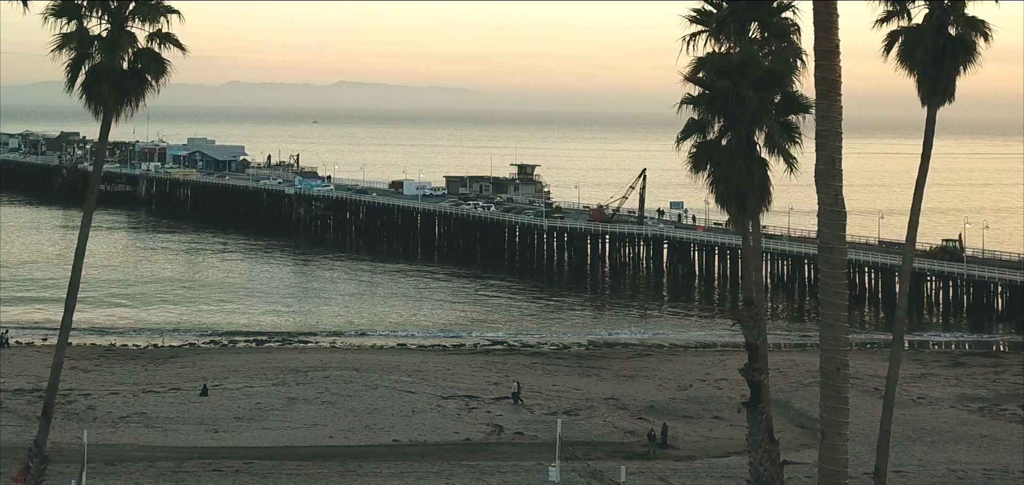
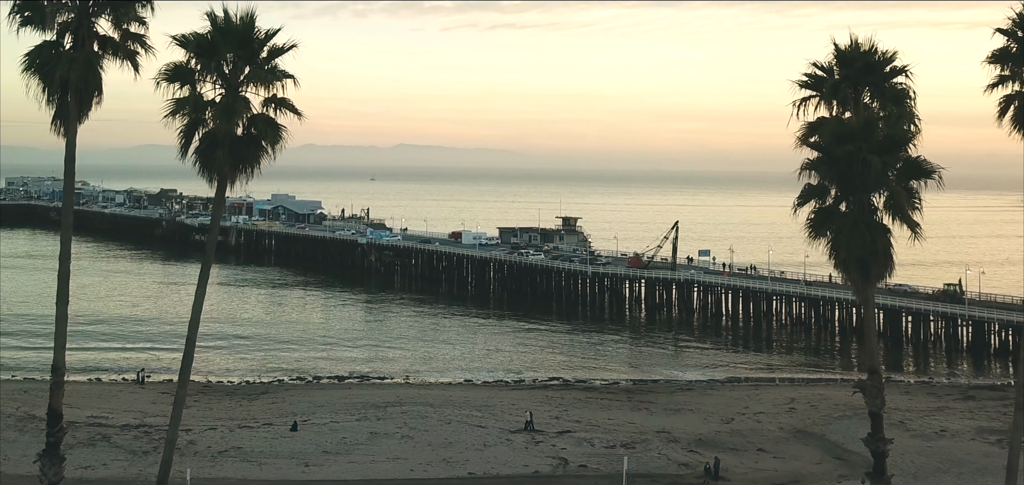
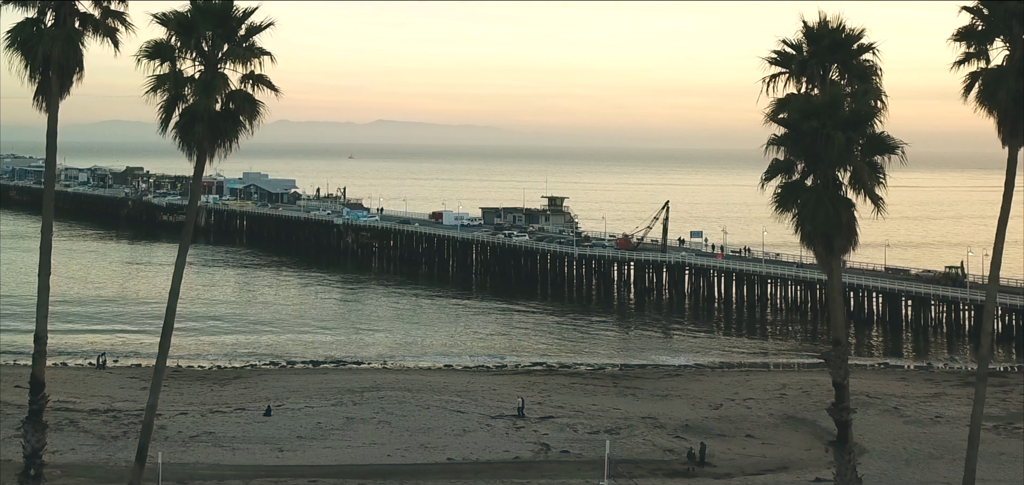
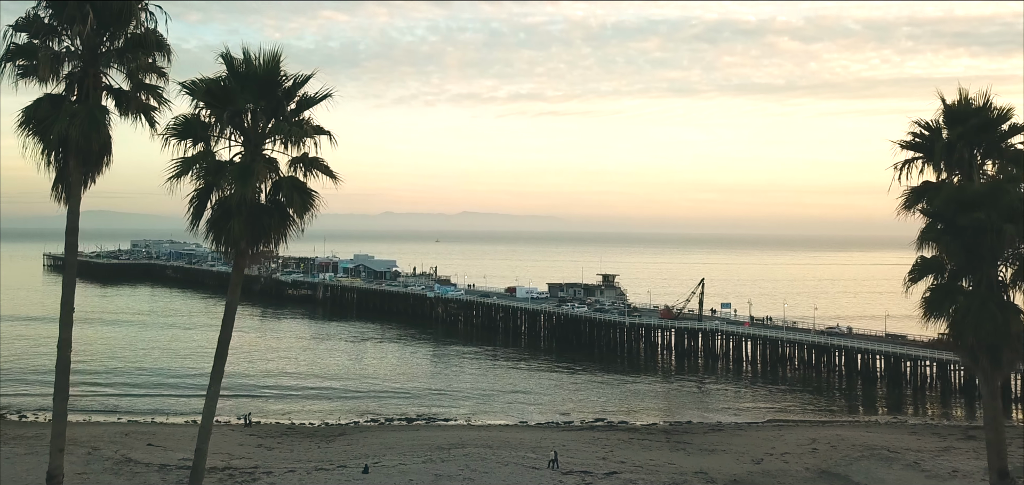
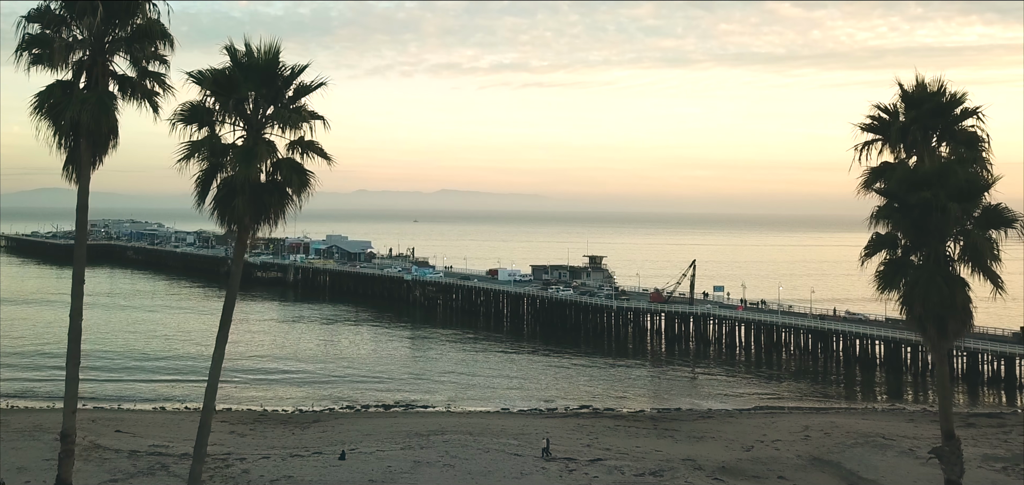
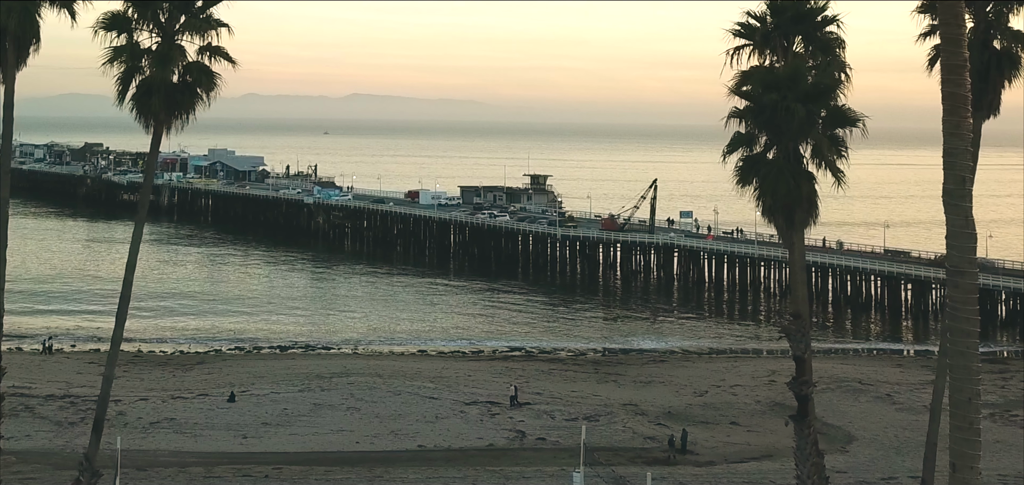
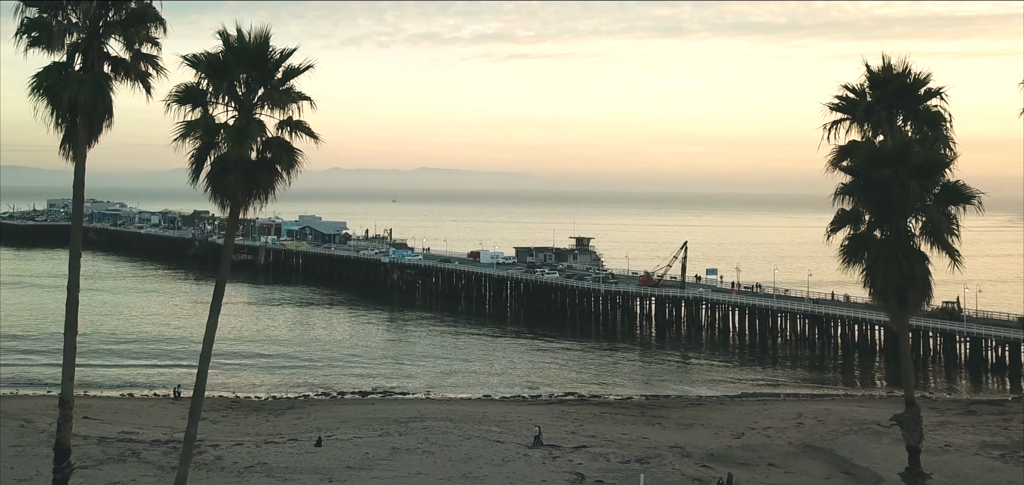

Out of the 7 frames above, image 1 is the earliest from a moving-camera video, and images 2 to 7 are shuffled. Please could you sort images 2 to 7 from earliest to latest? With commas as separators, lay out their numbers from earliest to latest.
6, 3, 2, 7, 5, 4
